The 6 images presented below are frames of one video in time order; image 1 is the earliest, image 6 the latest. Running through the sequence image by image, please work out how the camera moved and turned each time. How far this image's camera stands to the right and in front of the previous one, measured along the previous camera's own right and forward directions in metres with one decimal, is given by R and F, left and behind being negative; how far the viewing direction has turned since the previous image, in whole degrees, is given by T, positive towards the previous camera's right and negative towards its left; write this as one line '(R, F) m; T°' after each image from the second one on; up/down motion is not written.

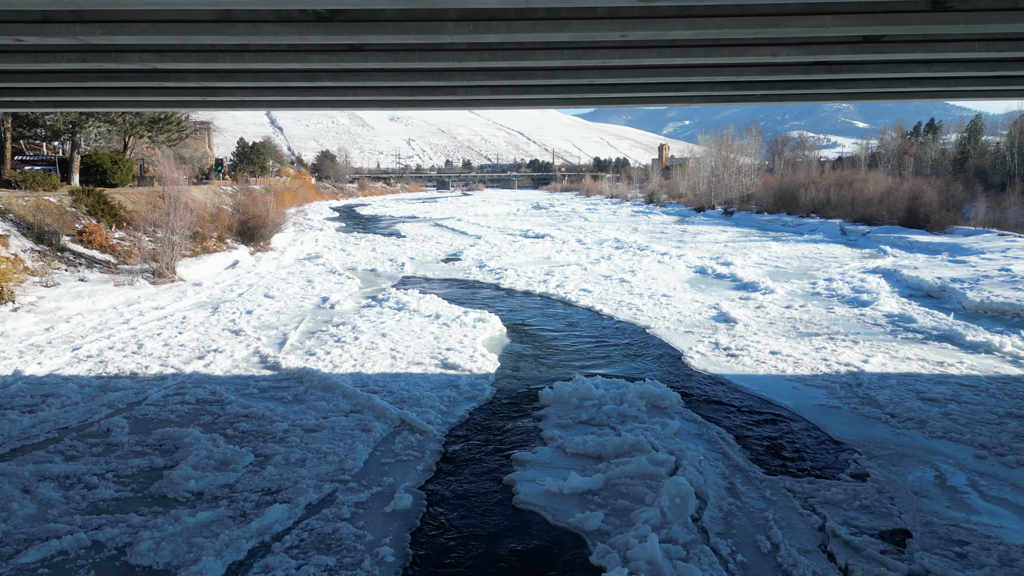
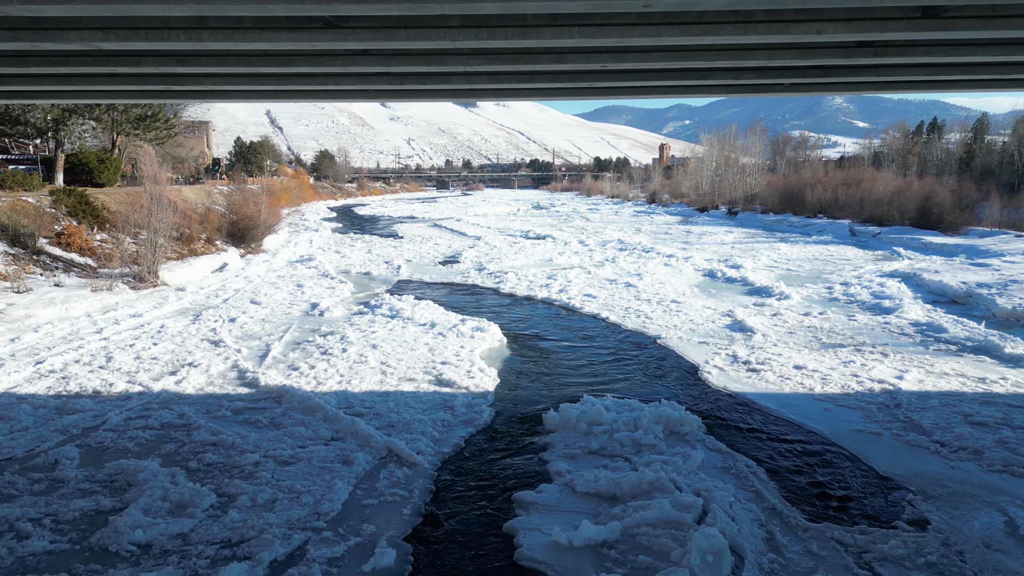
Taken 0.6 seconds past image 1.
(0.0, +0.8) m; 0°
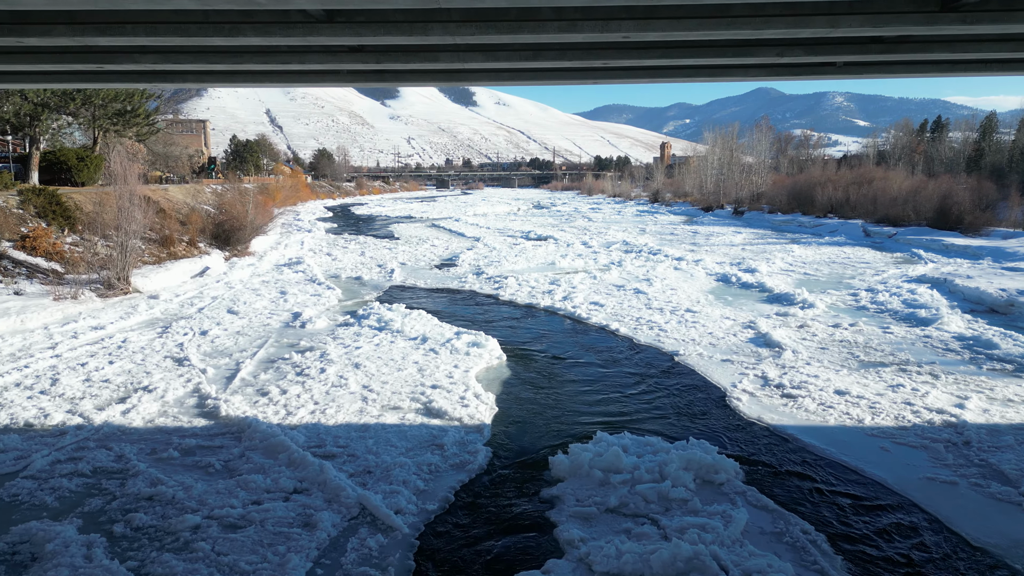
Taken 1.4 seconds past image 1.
(0.0, +1.1) m; 0°
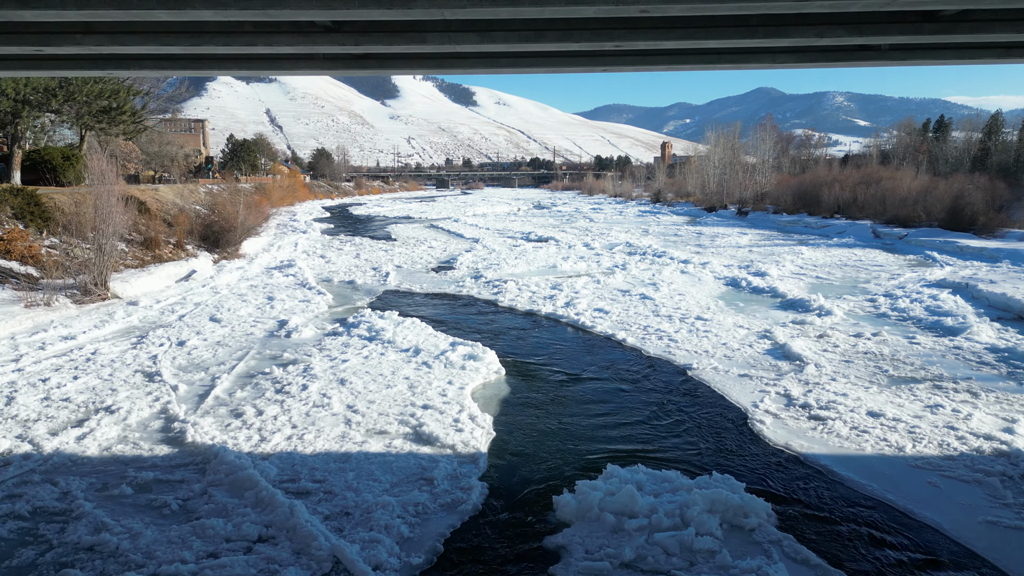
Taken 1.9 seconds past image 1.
(0.0, +0.7) m; 0°
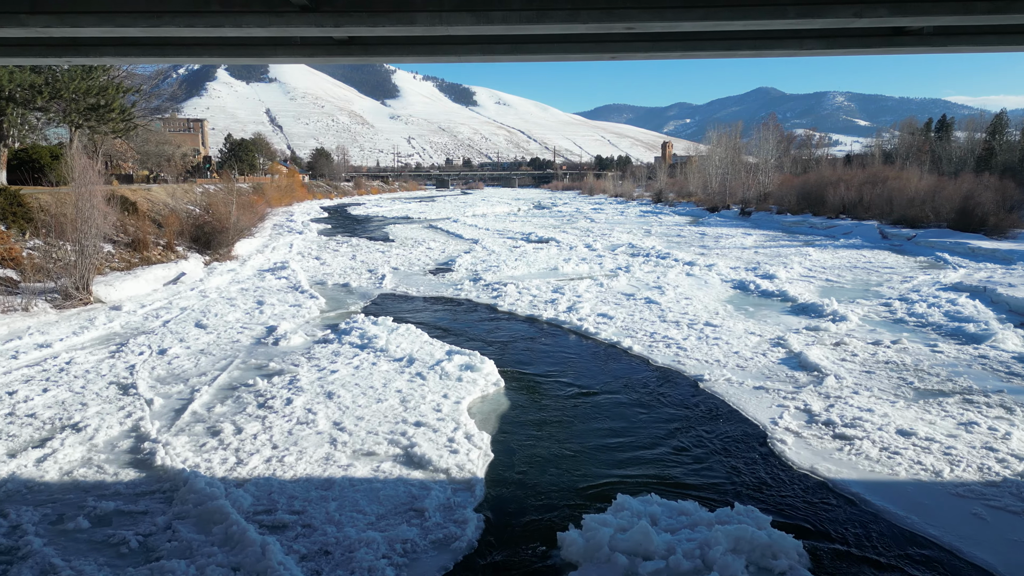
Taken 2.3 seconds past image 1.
(0.0, +0.5) m; 0°
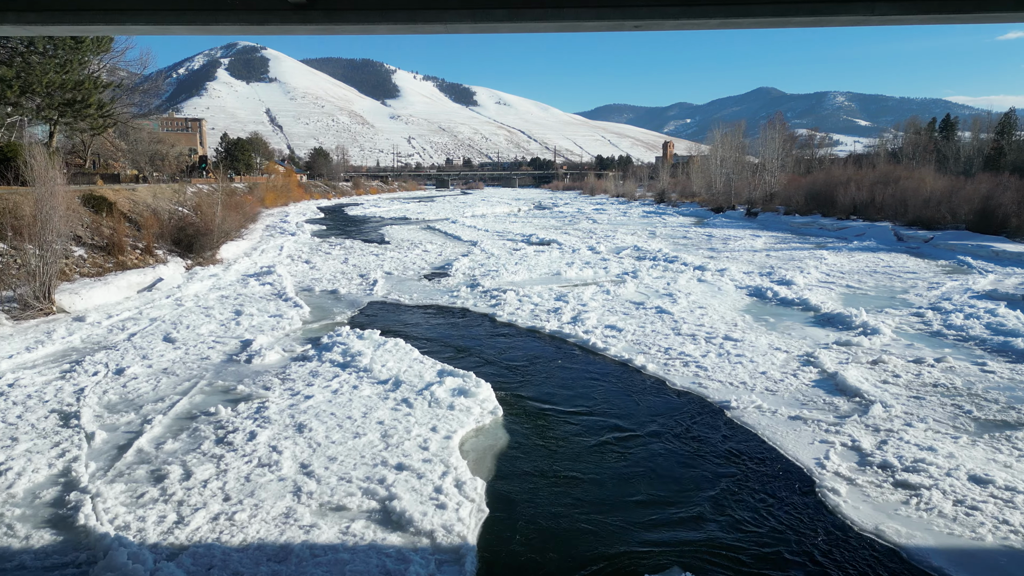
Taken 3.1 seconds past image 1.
(0.0, +1.0) m; 0°
